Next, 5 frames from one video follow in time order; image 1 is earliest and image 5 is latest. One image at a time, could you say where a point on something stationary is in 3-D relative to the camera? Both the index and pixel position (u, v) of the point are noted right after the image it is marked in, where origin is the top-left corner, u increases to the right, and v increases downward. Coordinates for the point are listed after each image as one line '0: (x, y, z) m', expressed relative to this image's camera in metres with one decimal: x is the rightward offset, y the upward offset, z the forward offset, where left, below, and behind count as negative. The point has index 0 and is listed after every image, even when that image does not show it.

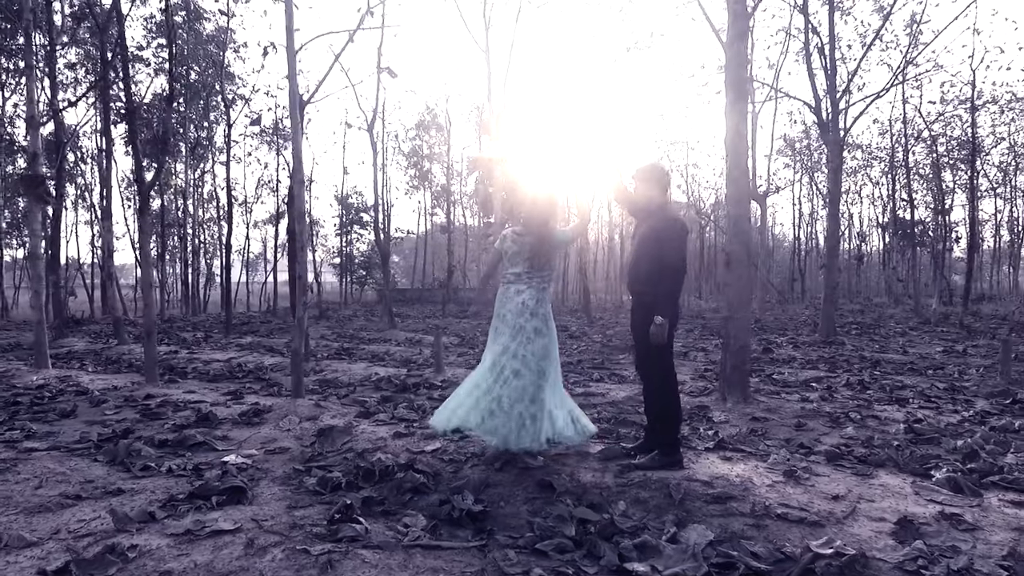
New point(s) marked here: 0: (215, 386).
0: (-4.4, -1.4, +9.4) m
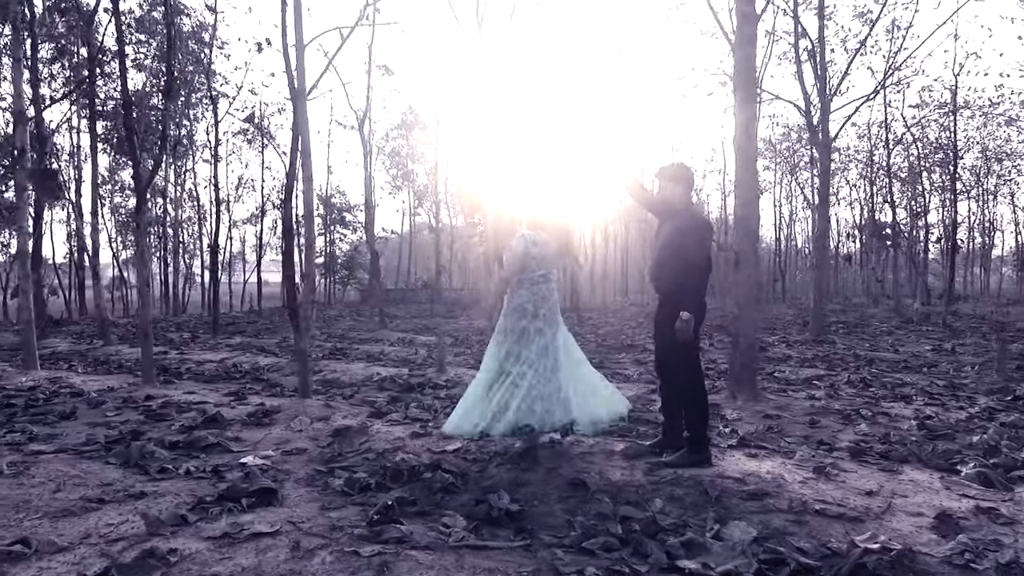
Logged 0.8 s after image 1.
0: (-4.3, -1.4, +9.3) m
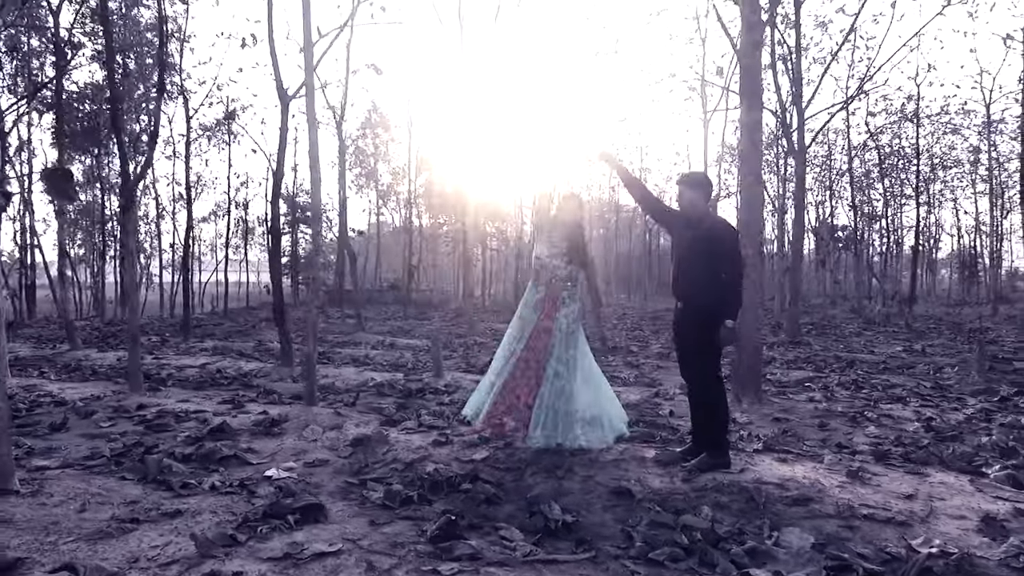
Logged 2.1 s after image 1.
0: (-4.3, -1.5, +8.9) m
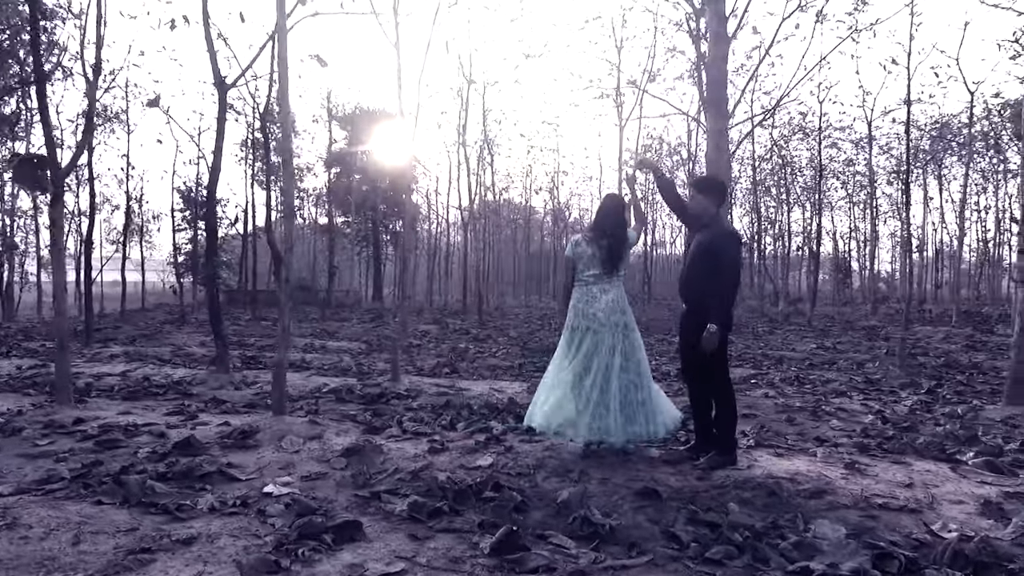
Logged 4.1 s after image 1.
0: (-4.7, -1.5, +8.2) m
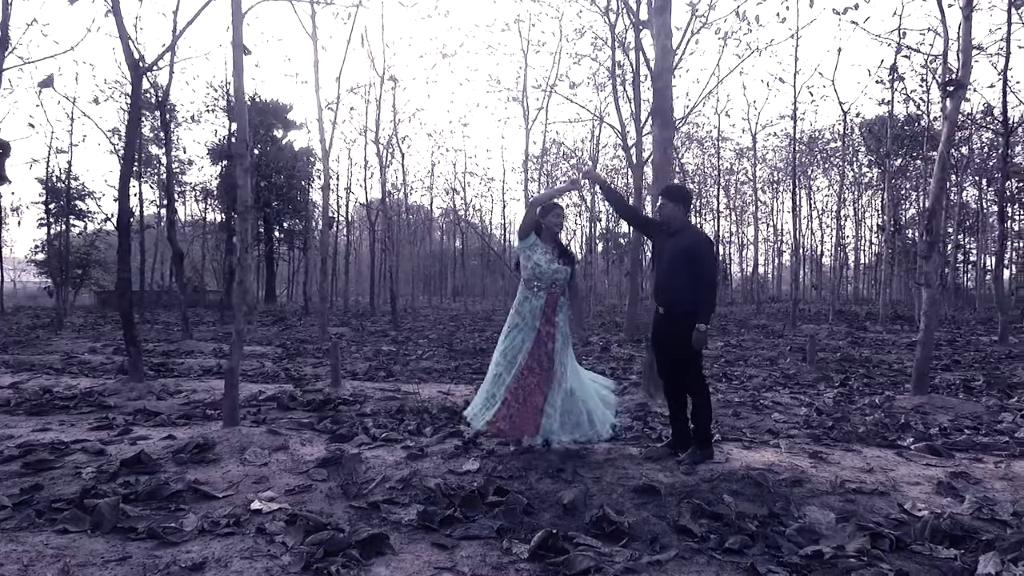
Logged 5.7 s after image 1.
0: (-5.2, -1.5, +7.4) m
